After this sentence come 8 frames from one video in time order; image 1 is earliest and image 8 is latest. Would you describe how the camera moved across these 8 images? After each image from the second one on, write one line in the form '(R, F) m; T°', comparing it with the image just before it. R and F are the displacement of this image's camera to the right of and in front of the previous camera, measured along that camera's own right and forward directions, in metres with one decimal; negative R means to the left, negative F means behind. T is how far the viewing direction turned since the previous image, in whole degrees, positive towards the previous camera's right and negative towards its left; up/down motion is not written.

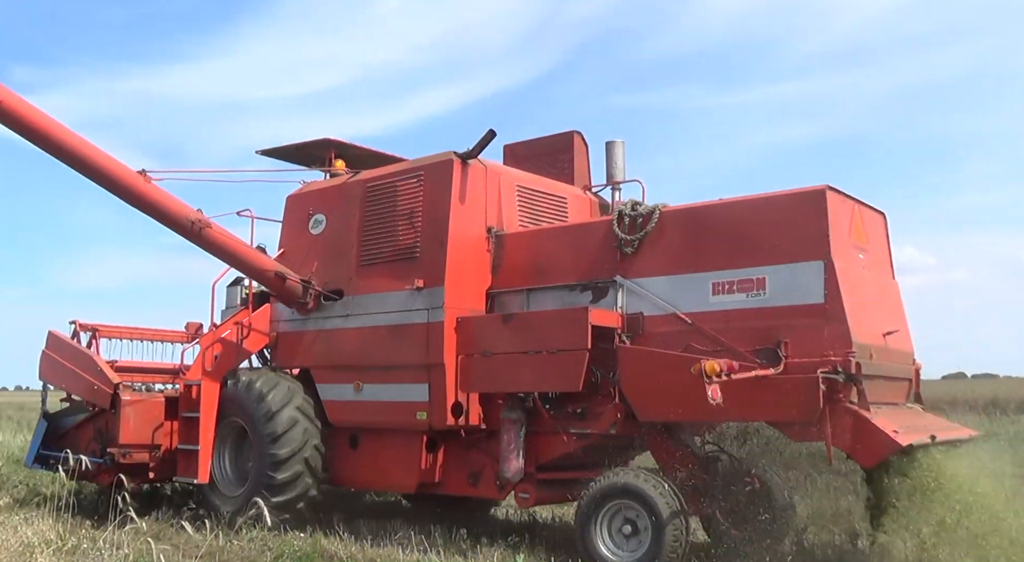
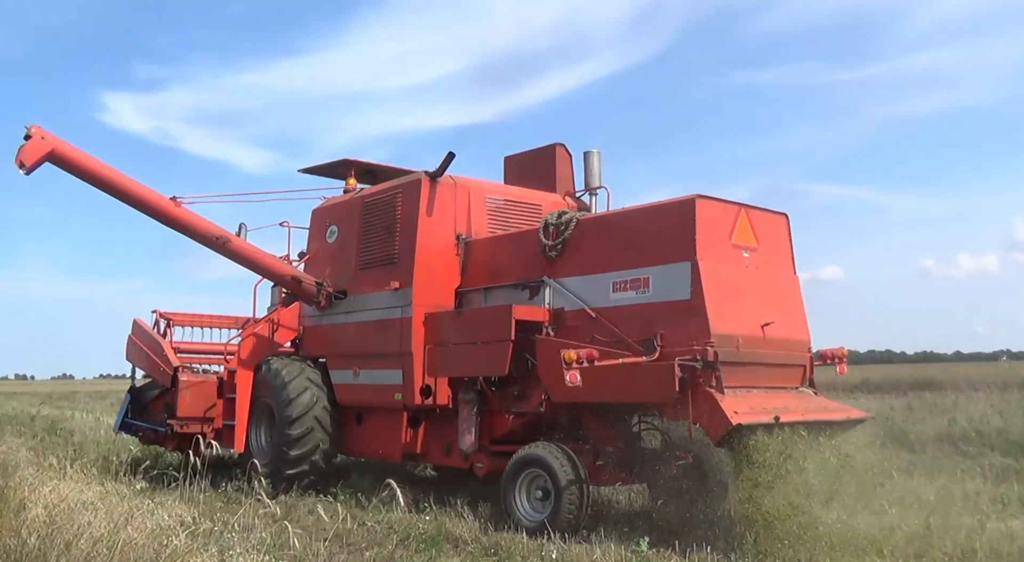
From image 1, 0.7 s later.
(+1.1, -0.7) m; -7°
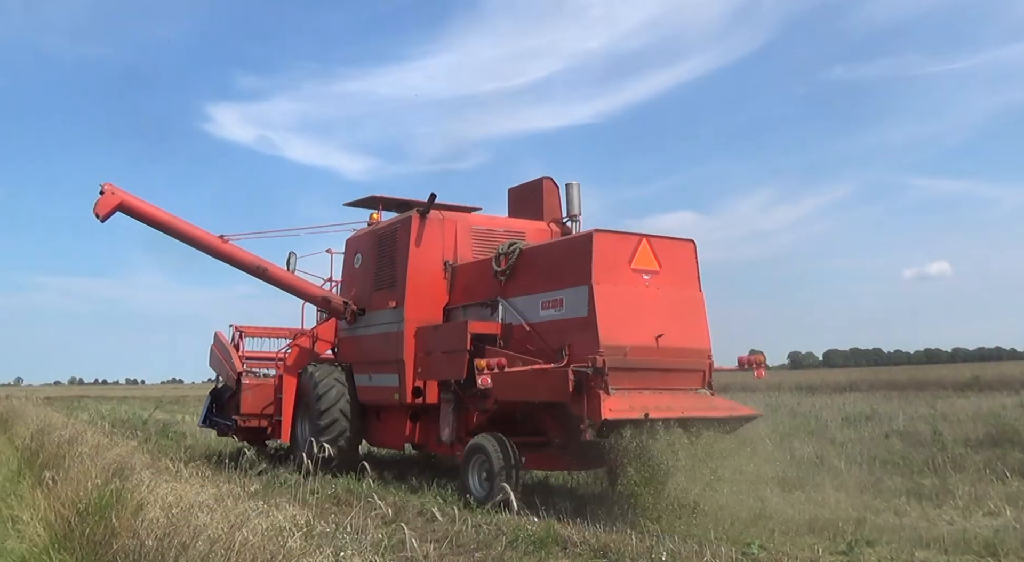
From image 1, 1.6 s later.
(+1.1, -1.2) m; -6°
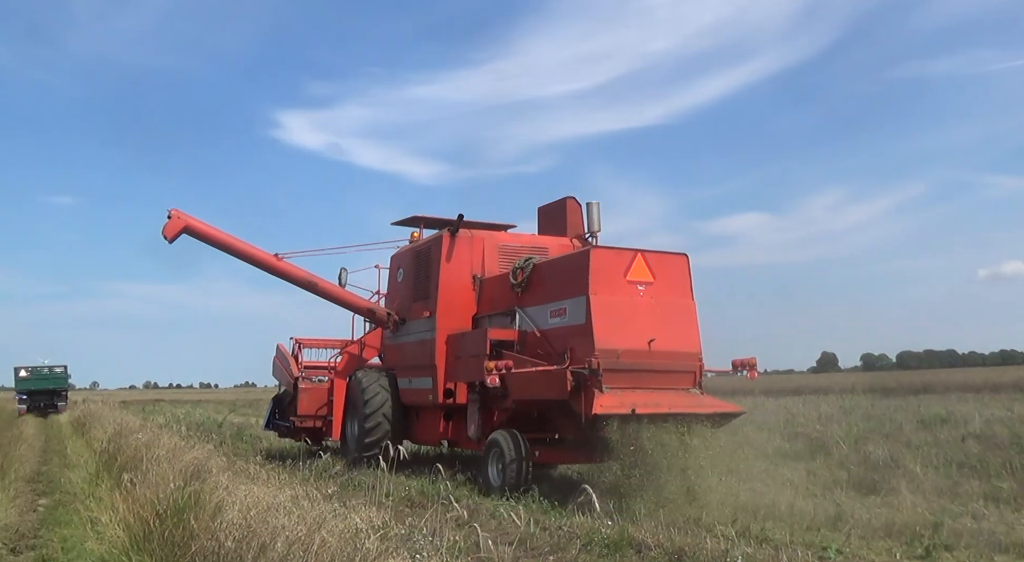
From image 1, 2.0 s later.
(+0.4, -0.8) m; -4°
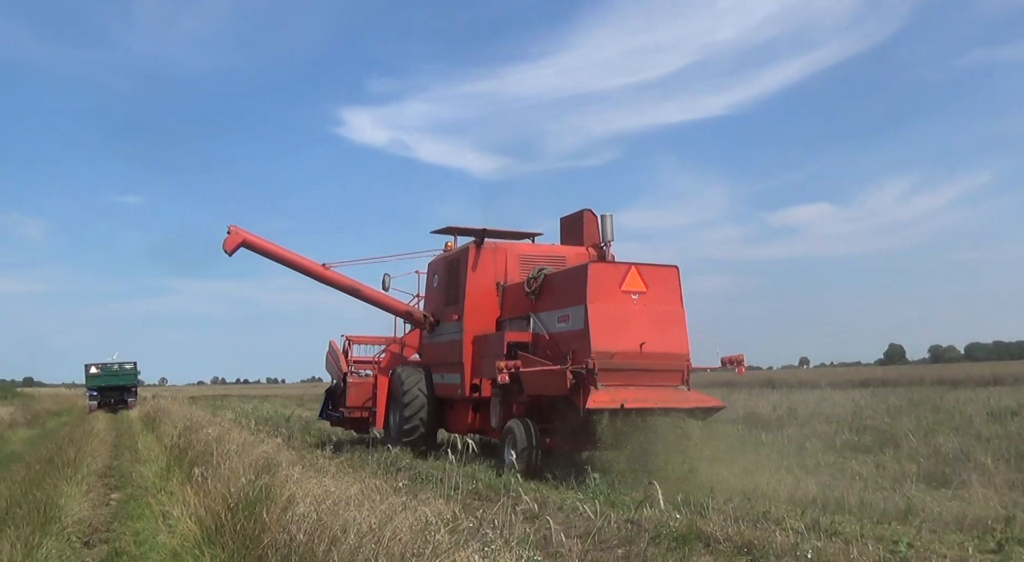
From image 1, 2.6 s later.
(+0.3, -0.3) m; -4°
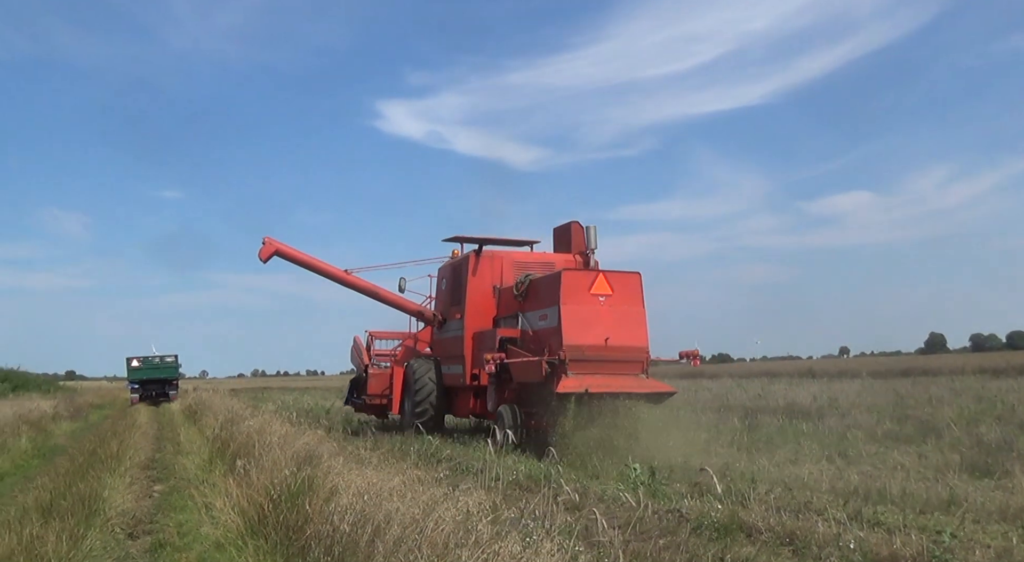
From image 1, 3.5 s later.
(-0.1, +0.4) m; -2°
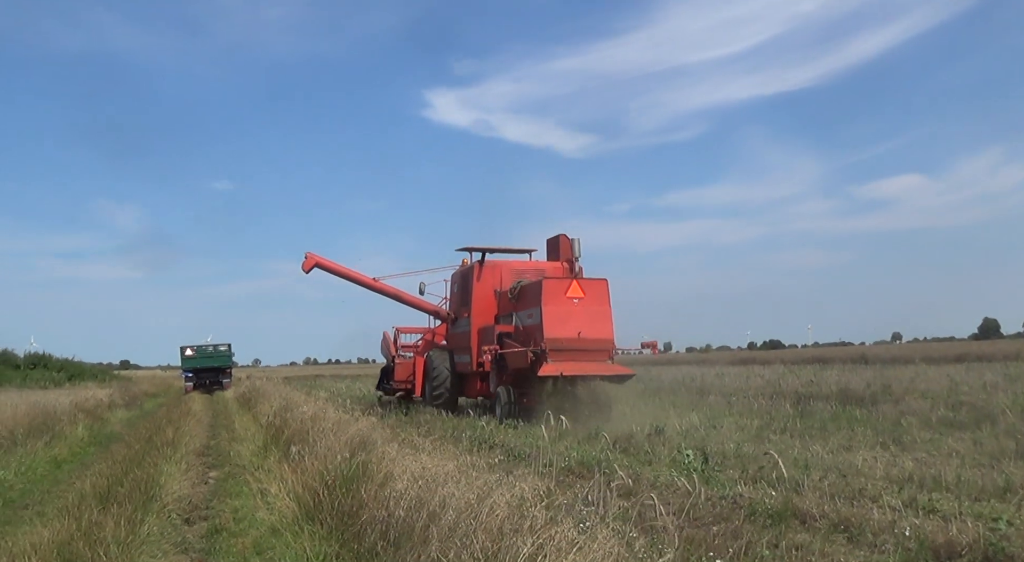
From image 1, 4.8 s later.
(-0.2, +0.3) m; -3°
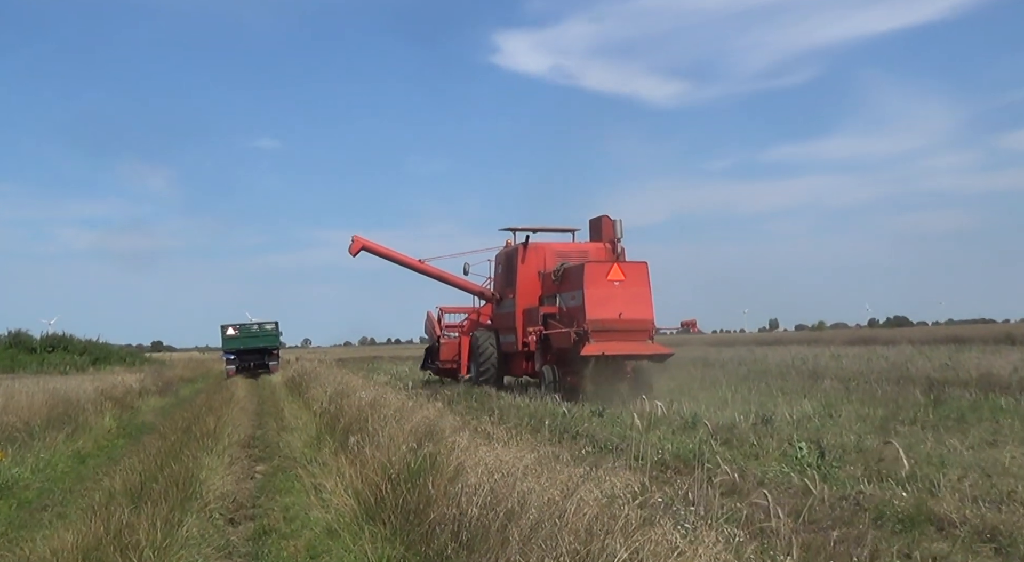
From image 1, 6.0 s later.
(-0.5, +5.1) m; -5°
